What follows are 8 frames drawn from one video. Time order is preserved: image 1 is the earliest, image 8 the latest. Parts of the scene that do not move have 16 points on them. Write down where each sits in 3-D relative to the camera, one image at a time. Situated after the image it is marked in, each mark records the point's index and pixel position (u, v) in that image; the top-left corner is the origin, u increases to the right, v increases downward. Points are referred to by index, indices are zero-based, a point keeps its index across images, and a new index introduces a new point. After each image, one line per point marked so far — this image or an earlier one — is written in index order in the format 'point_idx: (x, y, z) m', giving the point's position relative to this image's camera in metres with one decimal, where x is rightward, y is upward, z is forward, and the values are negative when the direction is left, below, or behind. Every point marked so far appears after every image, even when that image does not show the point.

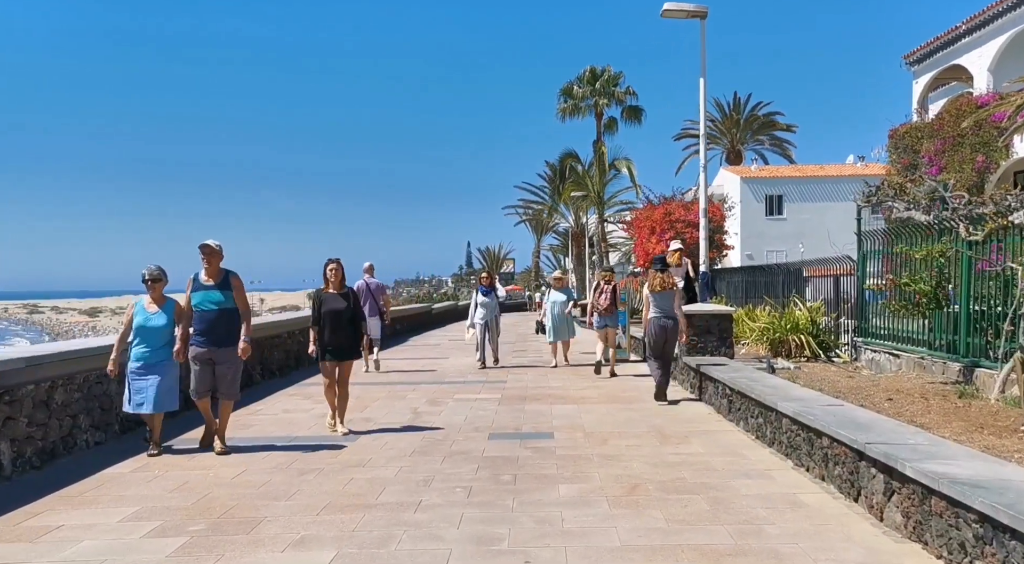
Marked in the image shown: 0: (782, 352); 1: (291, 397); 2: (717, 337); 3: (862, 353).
0: (+4.2, -1.1, +12.5) m
1: (-3.1, -1.6, +11.3) m
2: (+2.9, -0.8, +11.6) m
3: (+5.1, -1.0, +11.8) m
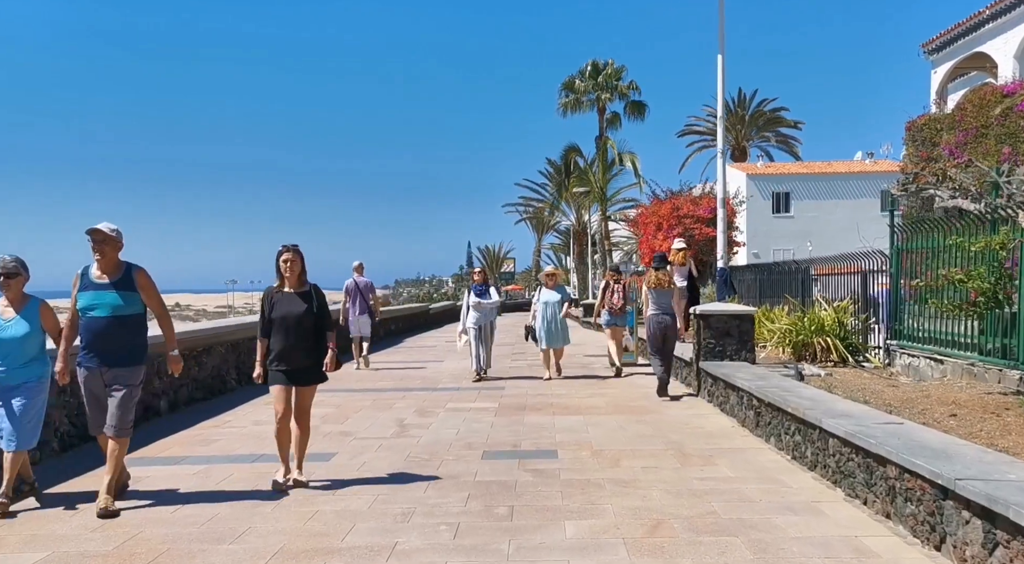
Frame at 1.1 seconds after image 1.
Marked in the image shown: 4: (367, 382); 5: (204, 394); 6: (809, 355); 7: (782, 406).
0: (+4.1, -1.1, +11.4) m
1: (-3.1, -1.5, +10.2) m
2: (+2.9, -0.7, +10.5) m
3: (+5.1, -1.0, +10.7) m
4: (-2.3, -1.6, +12.7) m
5: (-4.0, -1.5, +10.6) m
6: (+4.2, -1.0, +11.5) m
7: (+2.3, -1.0, +6.9) m
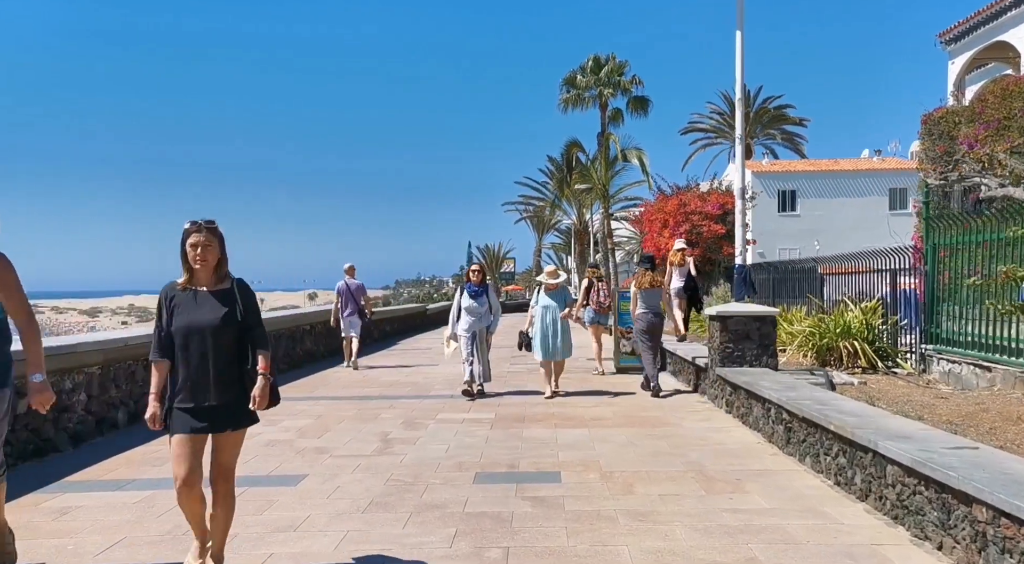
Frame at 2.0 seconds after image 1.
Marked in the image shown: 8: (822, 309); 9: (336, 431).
0: (+4.1, -1.0, +10.5) m
1: (-3.1, -1.5, +9.3) m
2: (+2.9, -0.7, +9.5) m
3: (+5.0, -1.0, +9.7) m
4: (-2.3, -1.5, +11.7) m
5: (-4.0, -1.4, +9.6) m
6: (+4.1, -1.0, +10.5) m
7: (+2.3, -1.0, +5.9) m
8: (+5.0, -0.4, +13.2) m
9: (-1.8, -1.5, +8.3) m
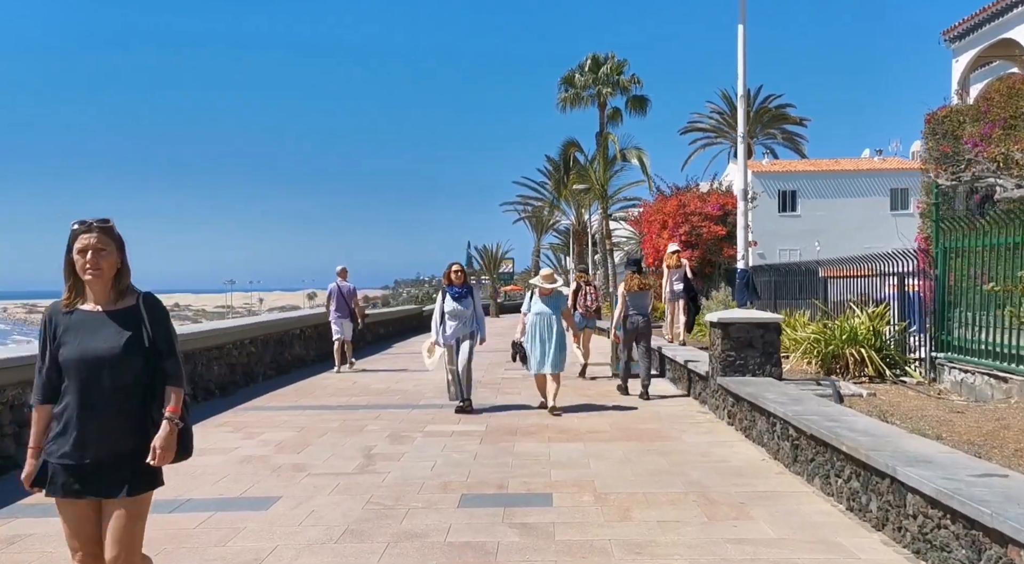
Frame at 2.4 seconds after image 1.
0: (+4.0, -1.1, +10.1) m
1: (-3.2, -1.6, +8.8) m
2: (+2.8, -0.8, +9.1) m
3: (+4.9, -1.0, +9.3) m
4: (-2.4, -1.6, +11.3) m
5: (-4.1, -1.5, +9.2) m
6: (+4.0, -1.1, +10.1) m
7: (+2.2, -1.1, +5.5) m
8: (+4.9, -0.5, +12.8) m
9: (-1.9, -1.6, +7.9) m
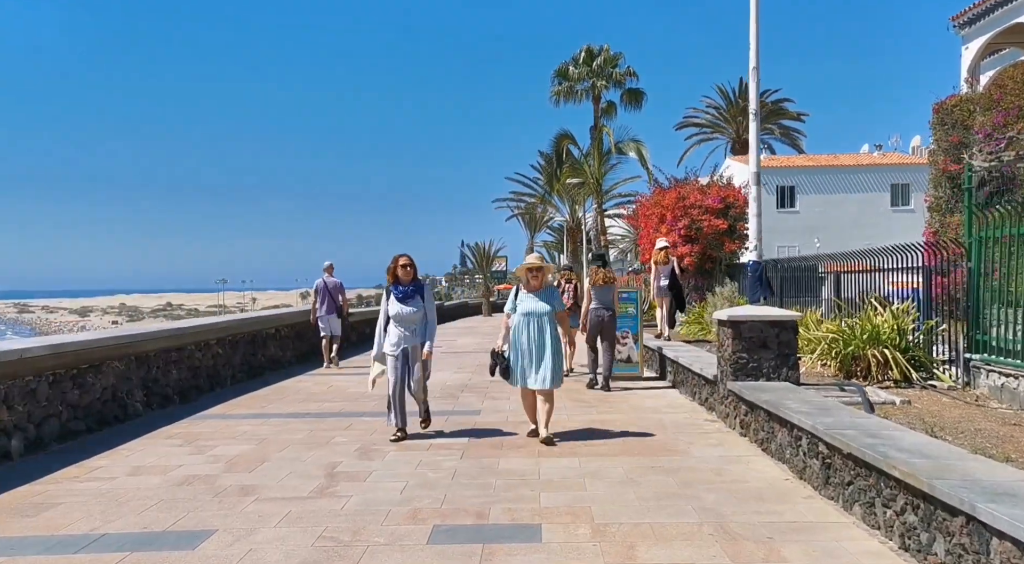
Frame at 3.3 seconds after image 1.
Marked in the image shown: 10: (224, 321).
0: (+3.9, -1.0, +9.1) m
1: (-3.3, -1.5, +7.9) m
2: (+2.7, -0.7, +8.2) m
3: (+4.8, -1.0, +8.4) m
4: (-2.5, -1.5, +10.3) m
5: (-4.3, -1.4, +8.2) m
6: (+3.9, -1.0, +9.1) m
7: (+2.1, -1.0, +4.5) m
8: (+4.8, -0.4, +11.9) m
9: (-2.0, -1.5, +6.9) m
10: (-4.1, -0.6, +11.6) m
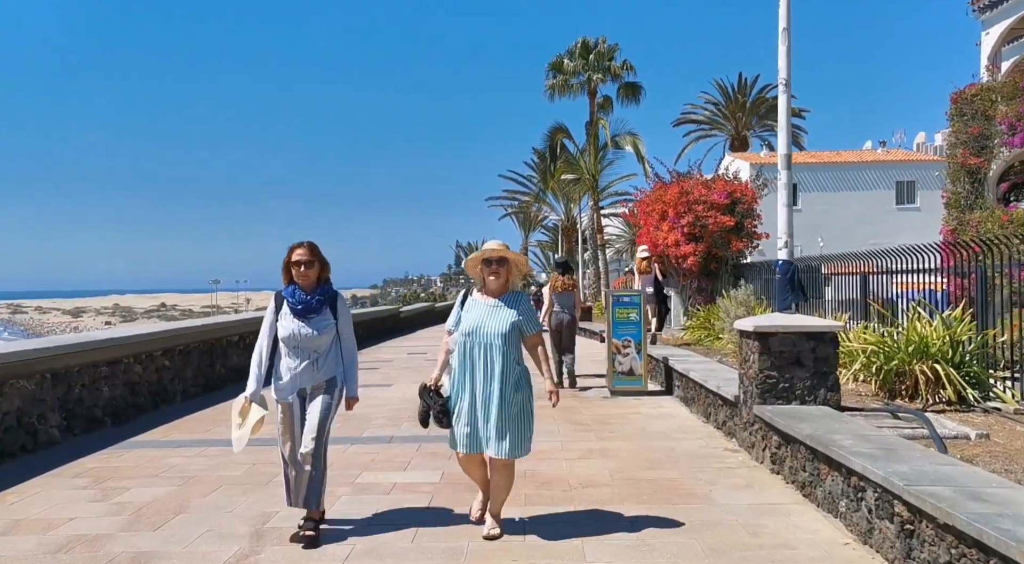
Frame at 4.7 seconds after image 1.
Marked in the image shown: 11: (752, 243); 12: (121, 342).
0: (+3.7, -1.0, +7.8) m
1: (-3.5, -1.6, +6.4) m
2: (+2.5, -0.7, +6.8) m
3: (+4.7, -1.0, +7.0) m
4: (-2.7, -1.6, +8.9) m
5: (-4.4, -1.5, +6.8) m
6: (+3.7, -1.0, +7.8) m
7: (+1.9, -1.0, +3.2) m
8: (+4.6, -0.4, +10.5) m
9: (-2.2, -1.6, +5.5) m
10: (-4.3, -0.6, +10.2) m
11: (+5.4, +0.9, +18.3) m
12: (-4.3, -0.6, +8.8) m
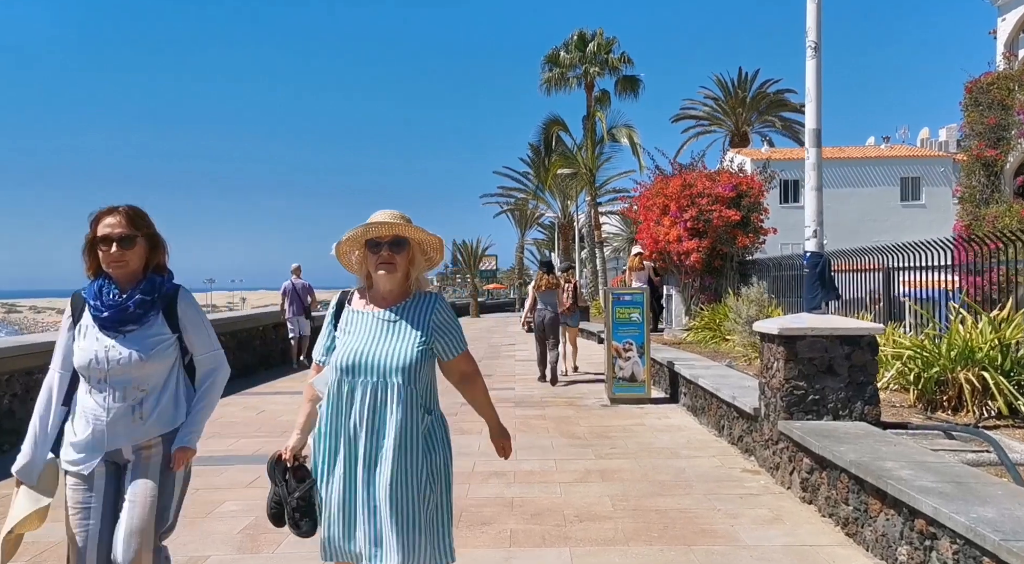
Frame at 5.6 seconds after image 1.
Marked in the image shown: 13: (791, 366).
0: (+3.6, -1.0, +6.8) m
1: (-3.6, -1.5, +5.5) m
2: (+2.4, -0.7, +5.8) m
3: (+4.6, -1.0, +6.0) m
4: (-2.8, -1.5, +7.9) m
5: (-4.5, -1.4, +5.8) m
6: (+3.6, -1.0, +6.8) m
7: (+1.8, -1.0, +2.2) m
8: (+4.5, -0.4, +9.5) m
9: (-2.3, -1.5, +4.5) m
10: (-4.4, -0.6, +9.2) m
11: (+5.3, +0.9, +17.4) m
12: (-4.4, -0.6, +7.8) m
13: (+2.0, -0.6, +5.8) m
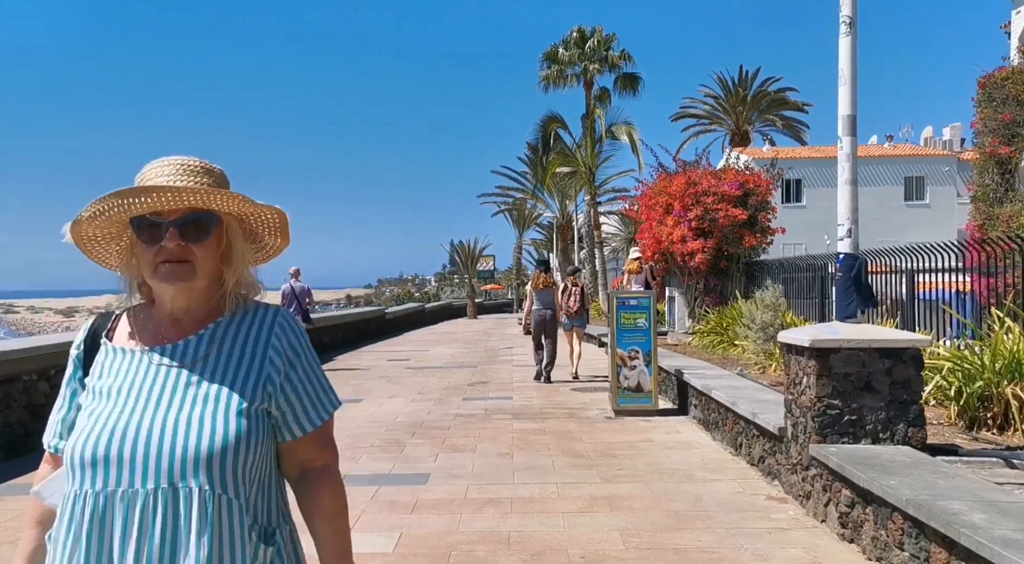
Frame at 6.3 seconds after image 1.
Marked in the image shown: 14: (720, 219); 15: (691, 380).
0: (+3.6, -1.0, +6.1) m
1: (-3.6, -1.6, +4.8) m
2: (+2.4, -0.7, +5.2) m
3: (+4.5, -1.0, +5.4) m
4: (-2.8, -1.6, +7.2) m
5: (-4.5, -1.5, +5.1) m
6: (+3.6, -1.0, +6.1) m
7: (+1.8, -1.0, +1.5) m
8: (+4.5, -0.4, +8.9) m
9: (-2.3, -1.6, +3.9) m
10: (-4.4, -0.6, +8.5) m
11: (+5.2, +0.9, +16.7) m
12: (-4.4, -0.6, +7.1) m
13: (+2.0, -0.6, +5.1) m
14: (+4.1, +1.2, +16.2) m
15: (+1.9, -1.0, +8.7) m
